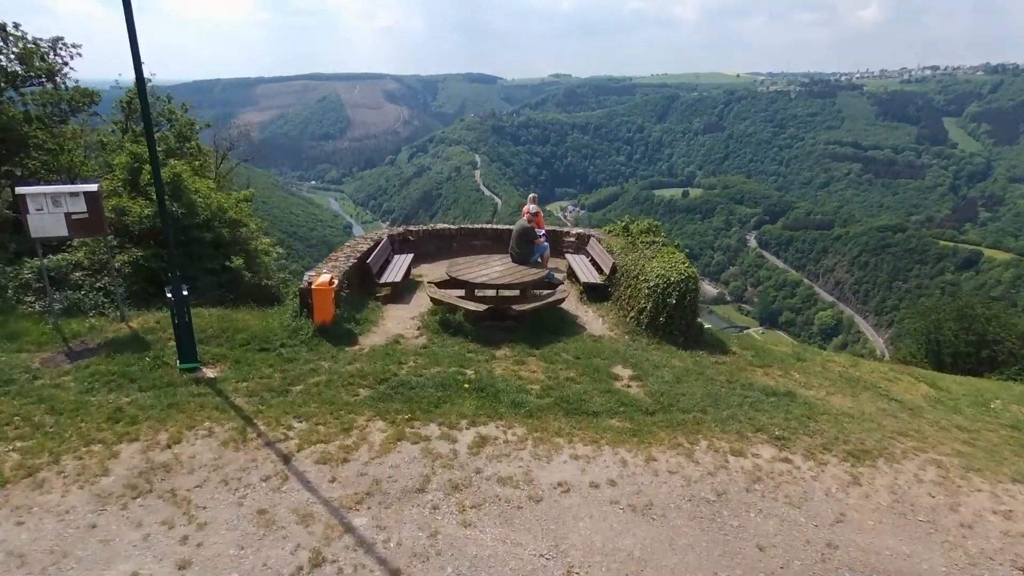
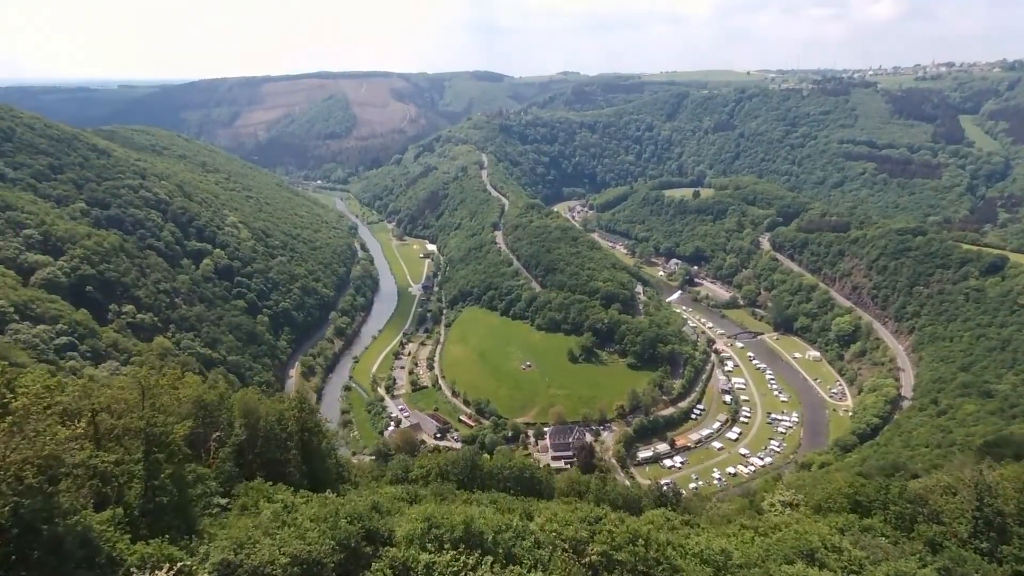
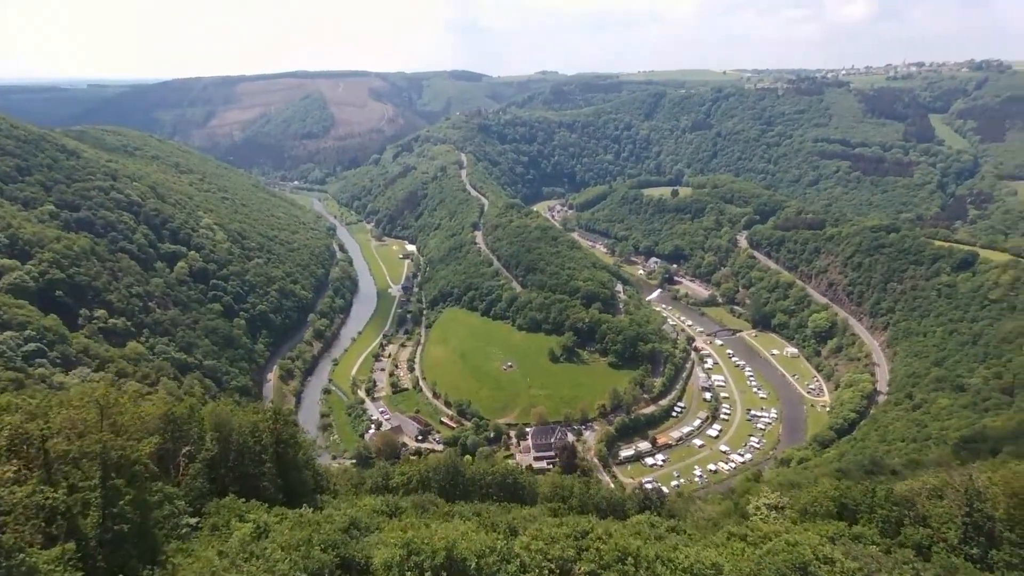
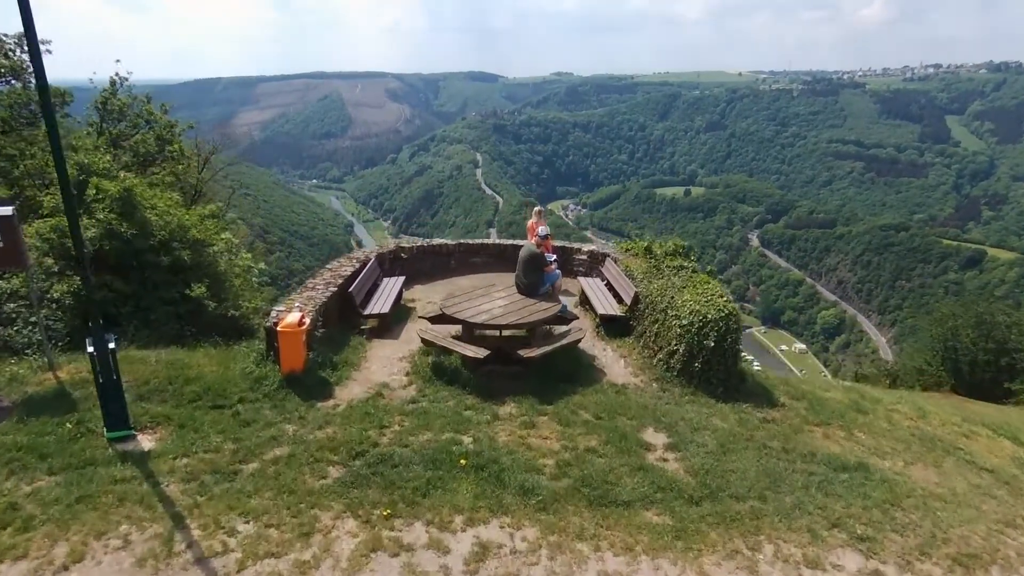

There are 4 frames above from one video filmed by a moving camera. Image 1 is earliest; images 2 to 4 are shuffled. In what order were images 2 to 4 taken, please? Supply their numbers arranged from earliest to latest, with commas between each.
4, 2, 3
